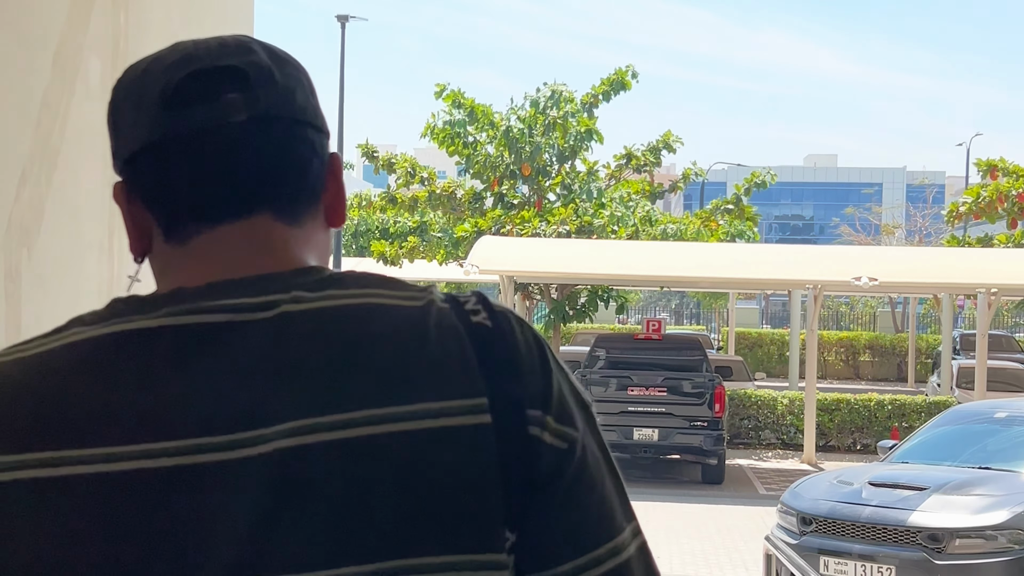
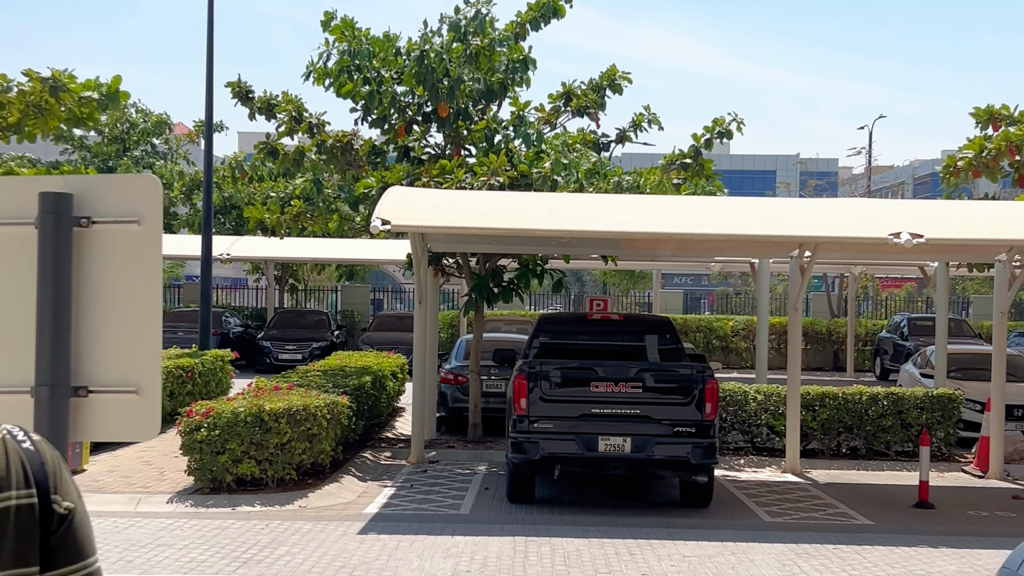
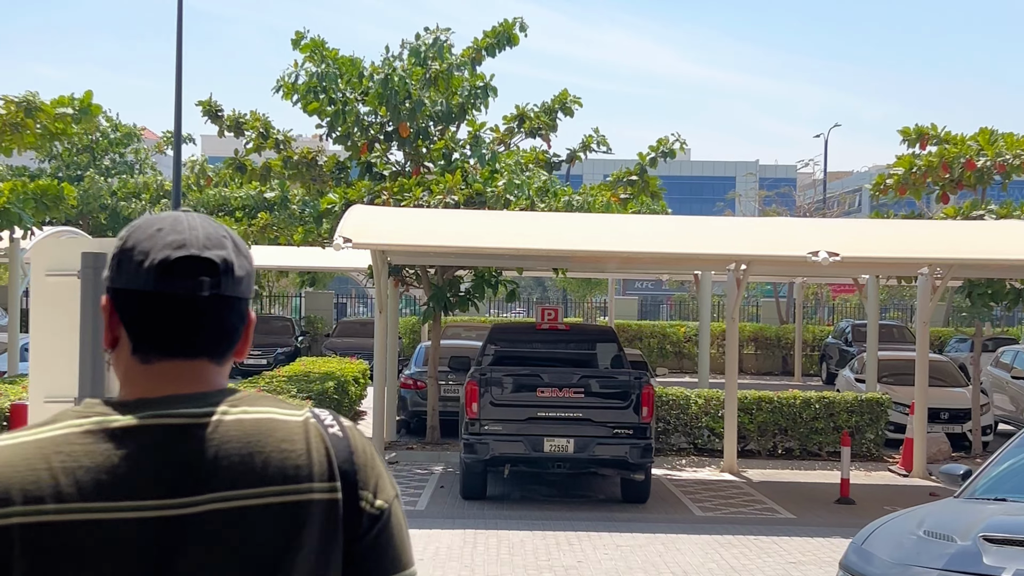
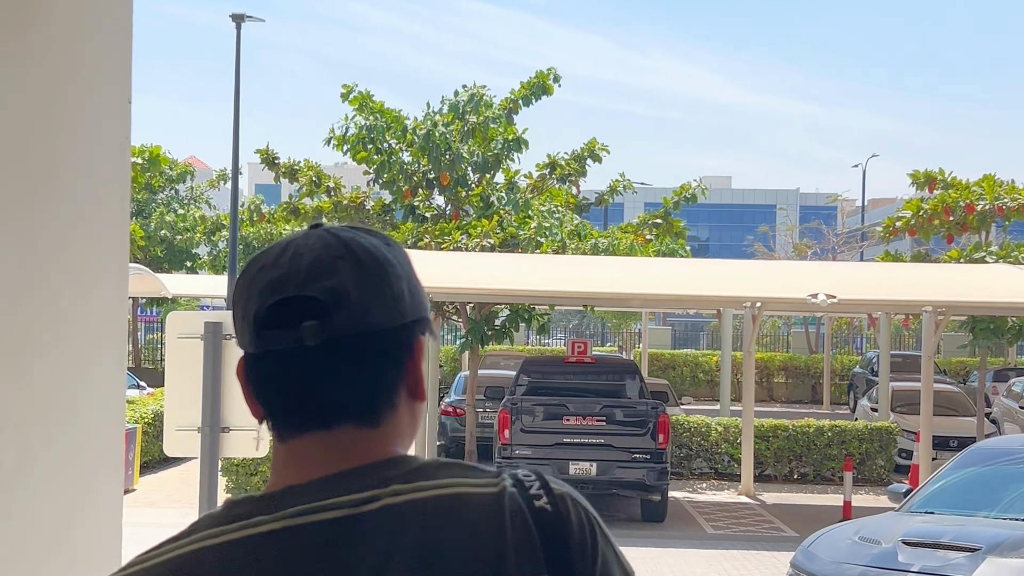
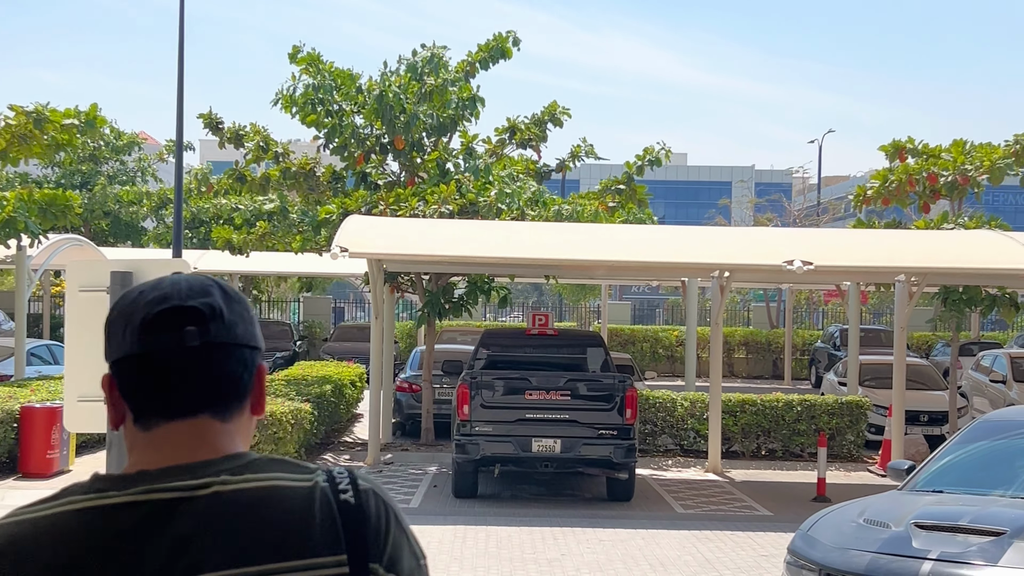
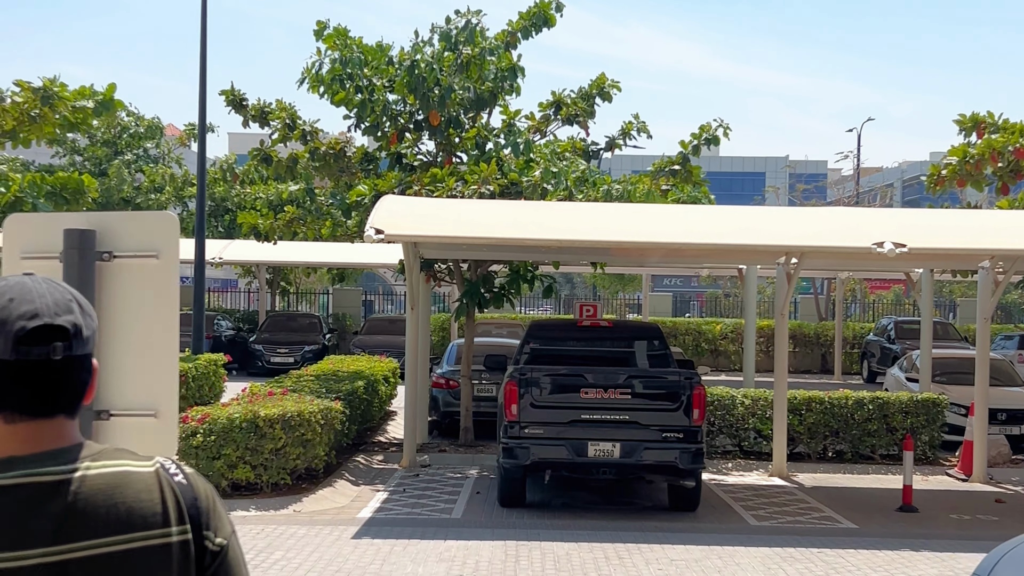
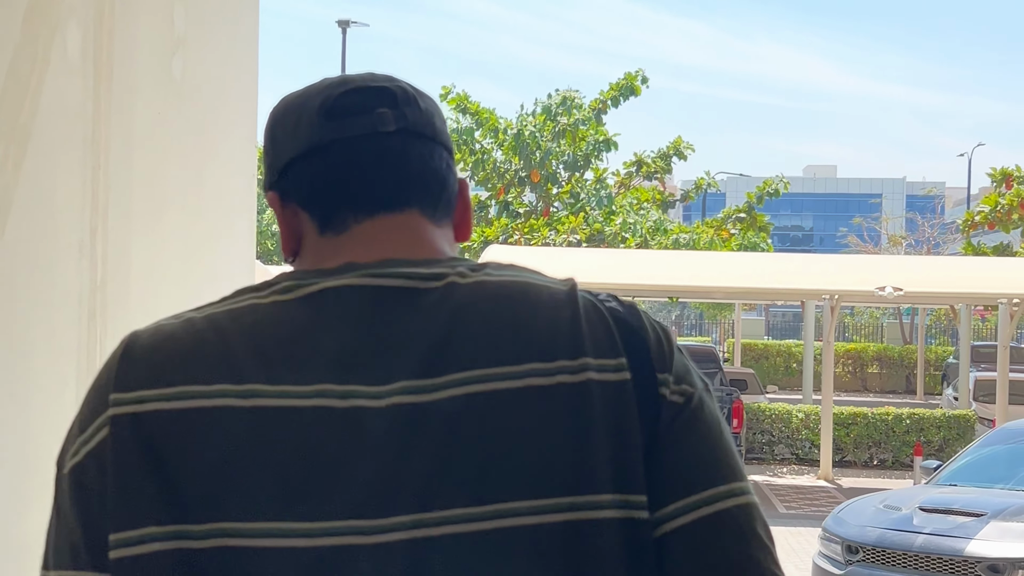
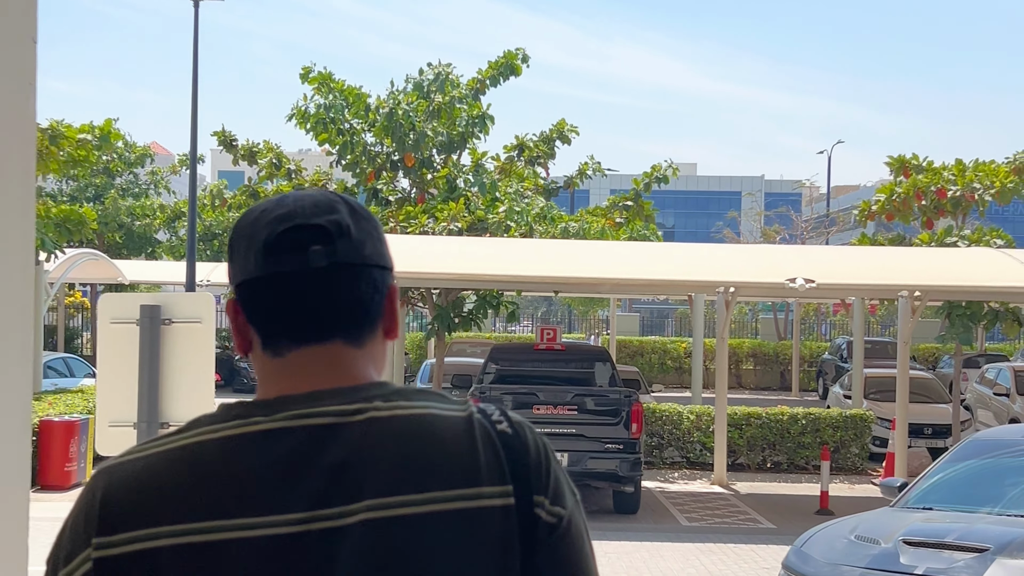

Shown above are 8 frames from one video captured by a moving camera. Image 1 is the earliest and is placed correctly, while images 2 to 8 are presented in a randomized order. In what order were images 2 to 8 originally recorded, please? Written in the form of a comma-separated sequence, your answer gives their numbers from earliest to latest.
7, 4, 8, 5, 3, 6, 2
